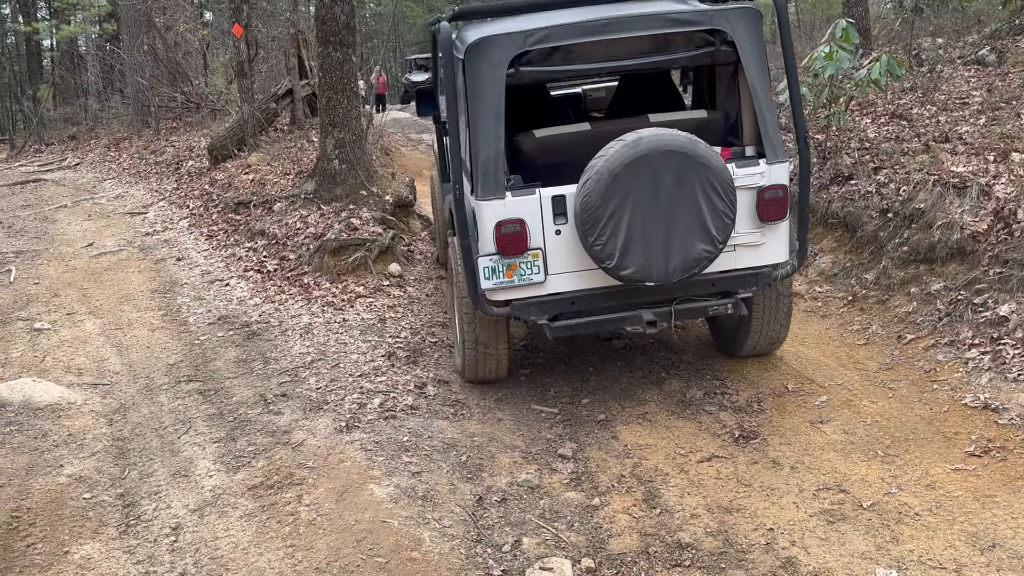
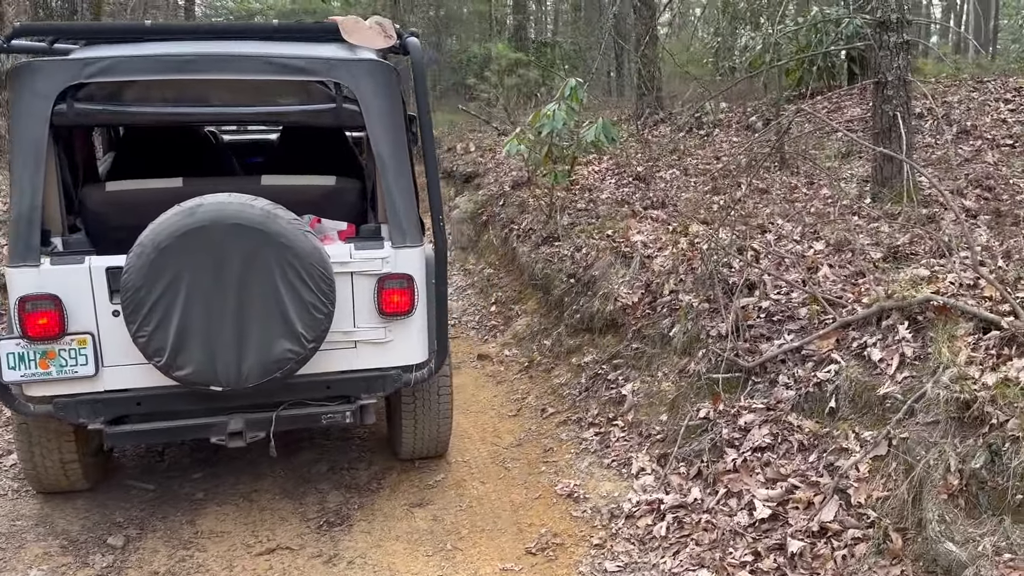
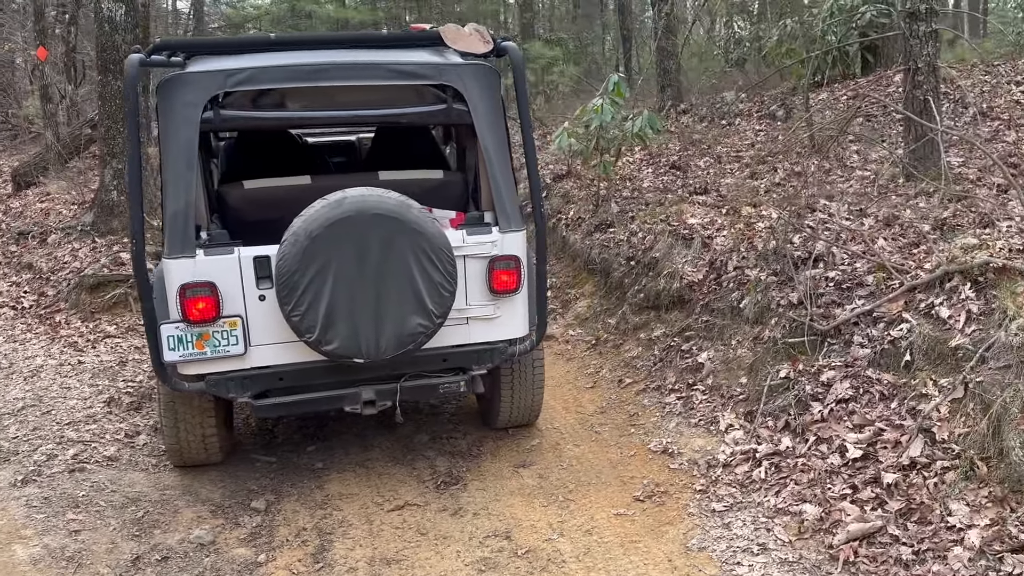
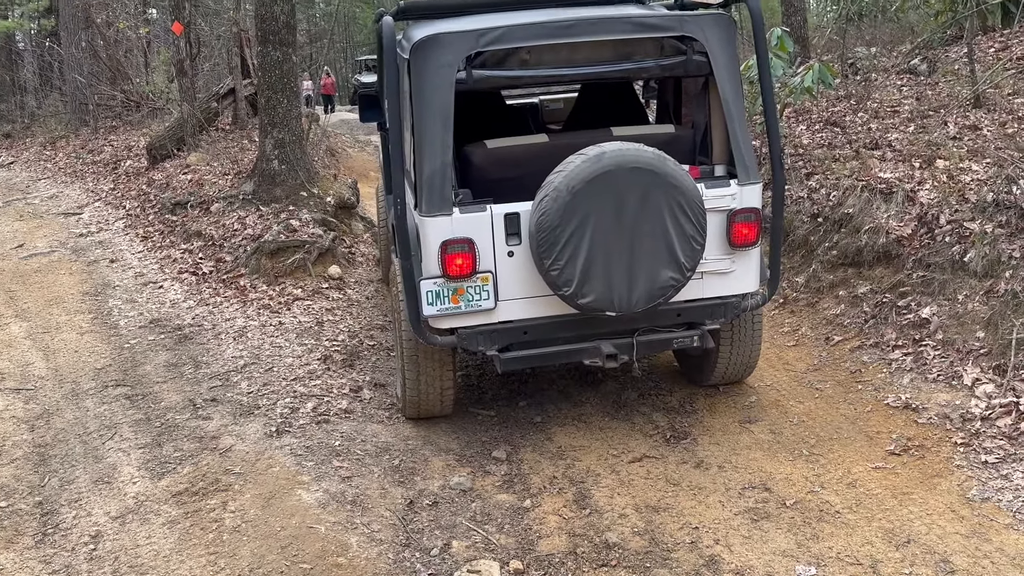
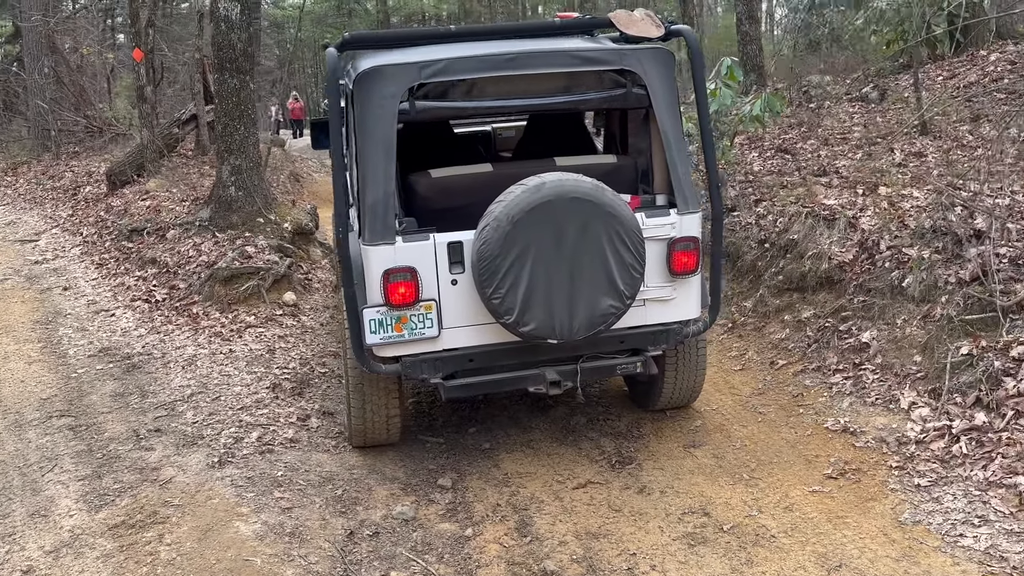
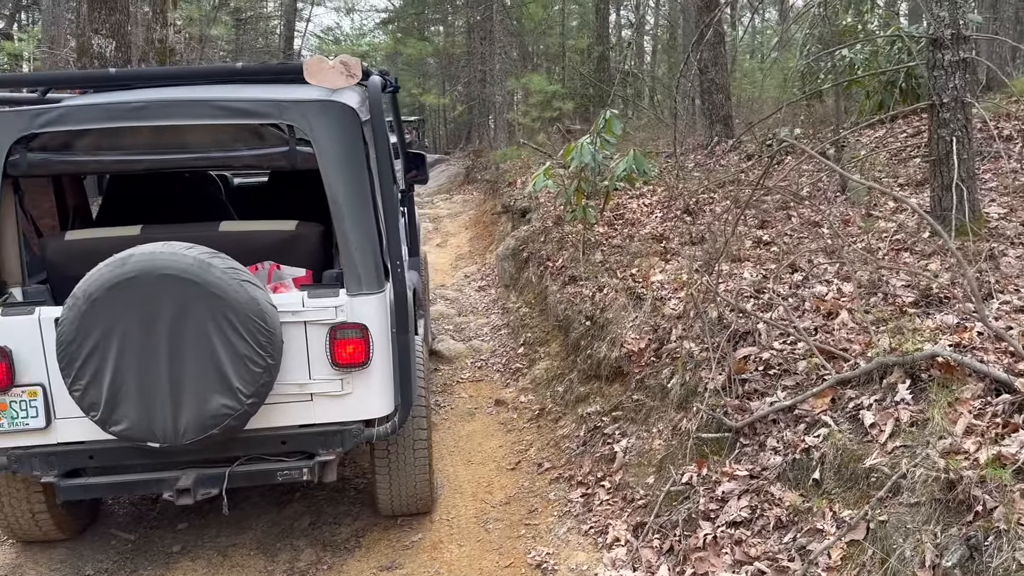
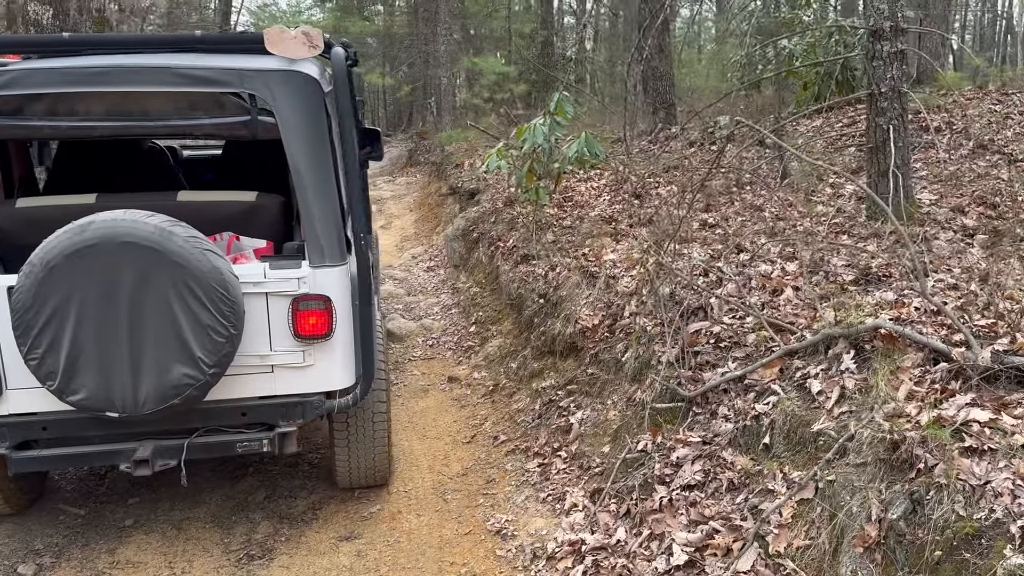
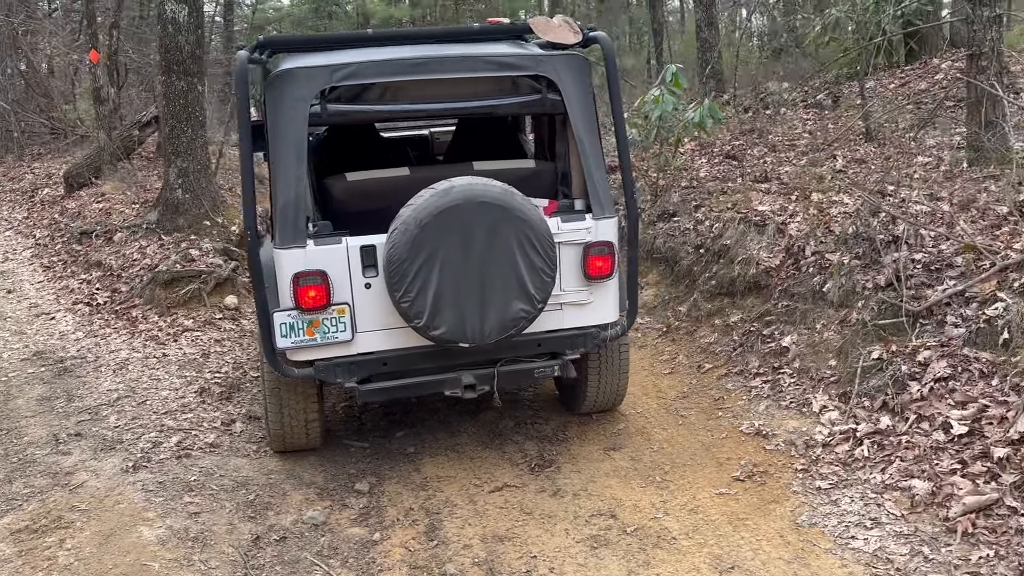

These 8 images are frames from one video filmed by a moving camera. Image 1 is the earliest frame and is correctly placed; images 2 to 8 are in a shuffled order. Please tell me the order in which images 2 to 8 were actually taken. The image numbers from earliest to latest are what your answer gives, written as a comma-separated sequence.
4, 5, 8, 3, 2, 7, 6
